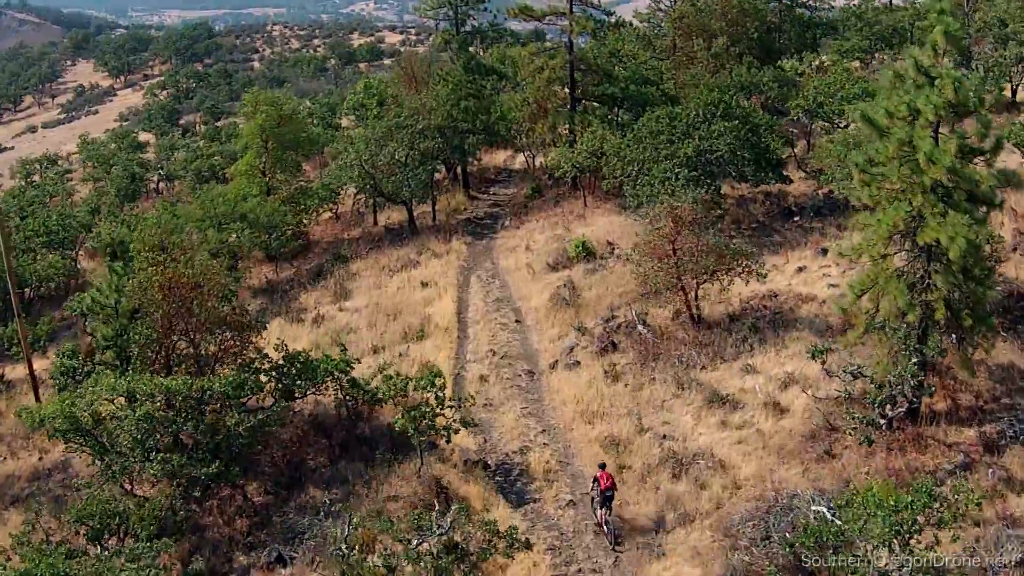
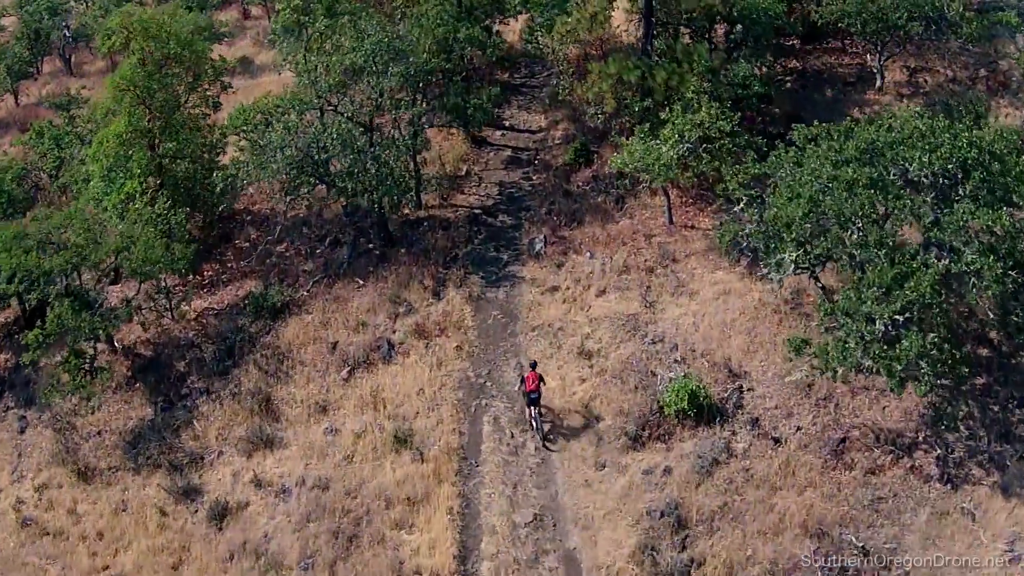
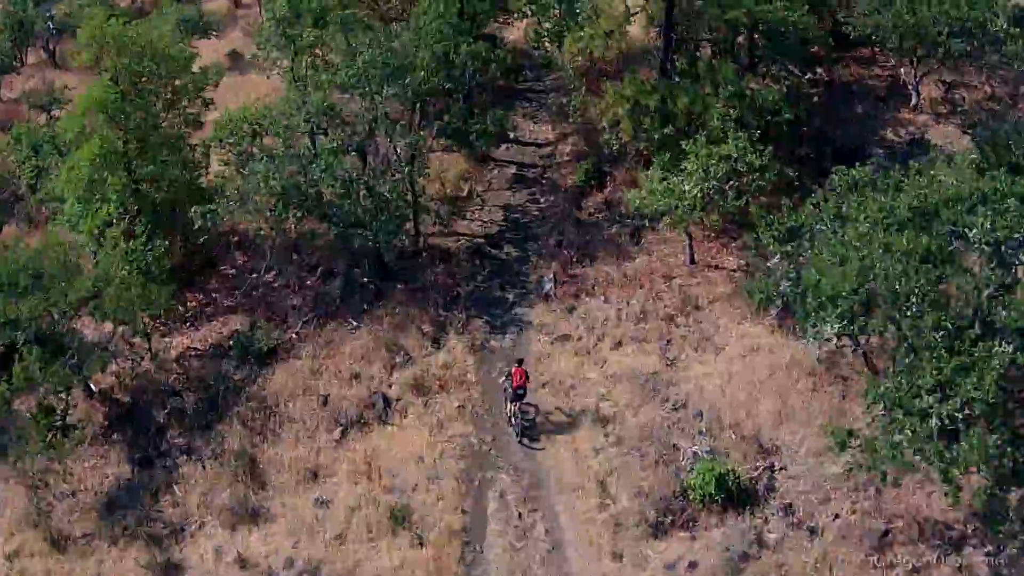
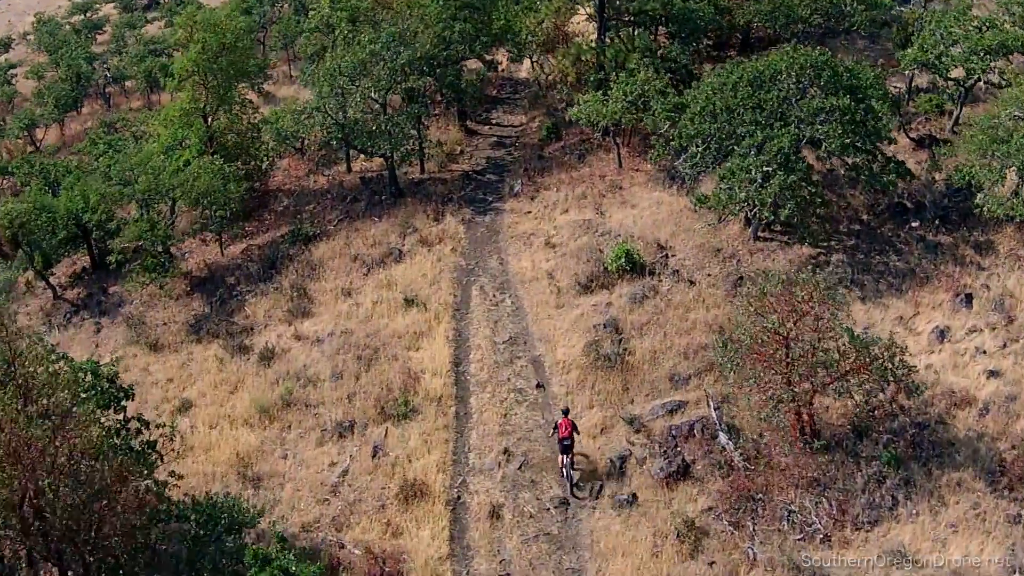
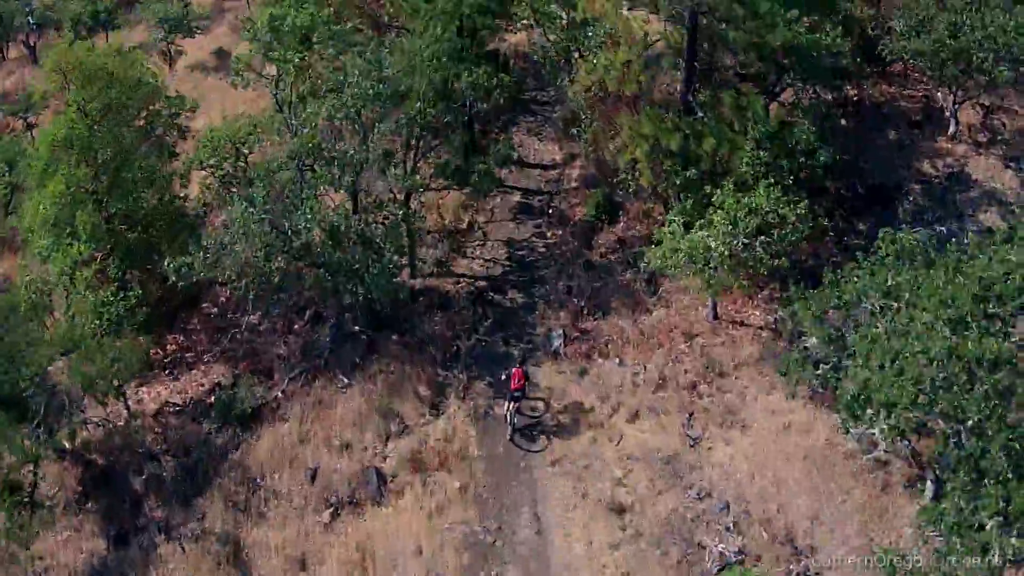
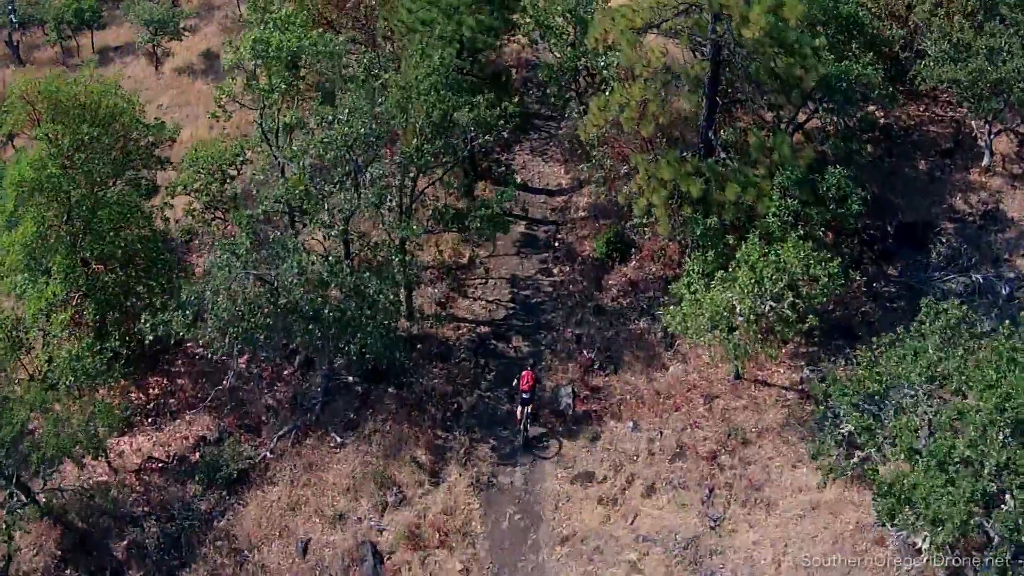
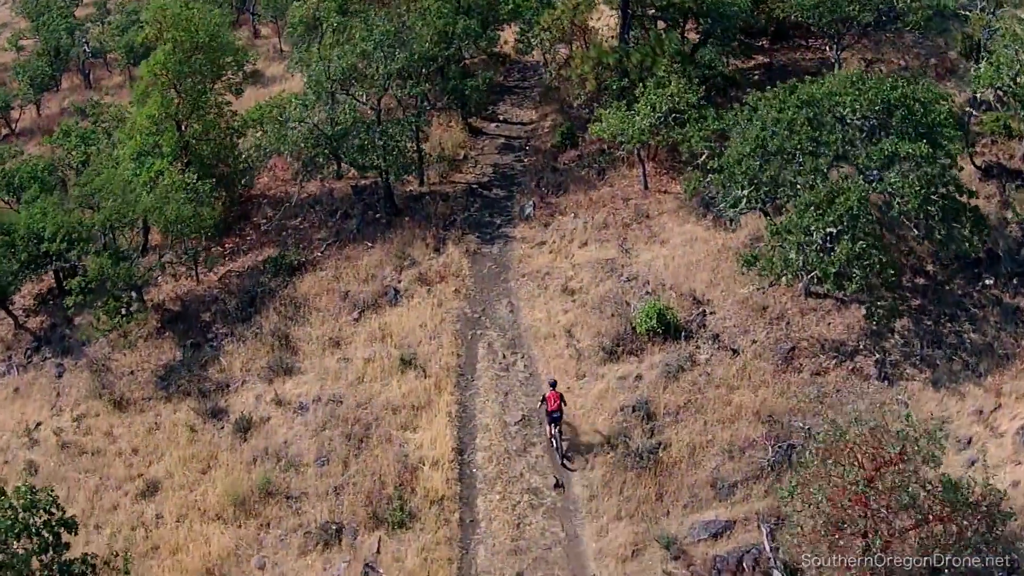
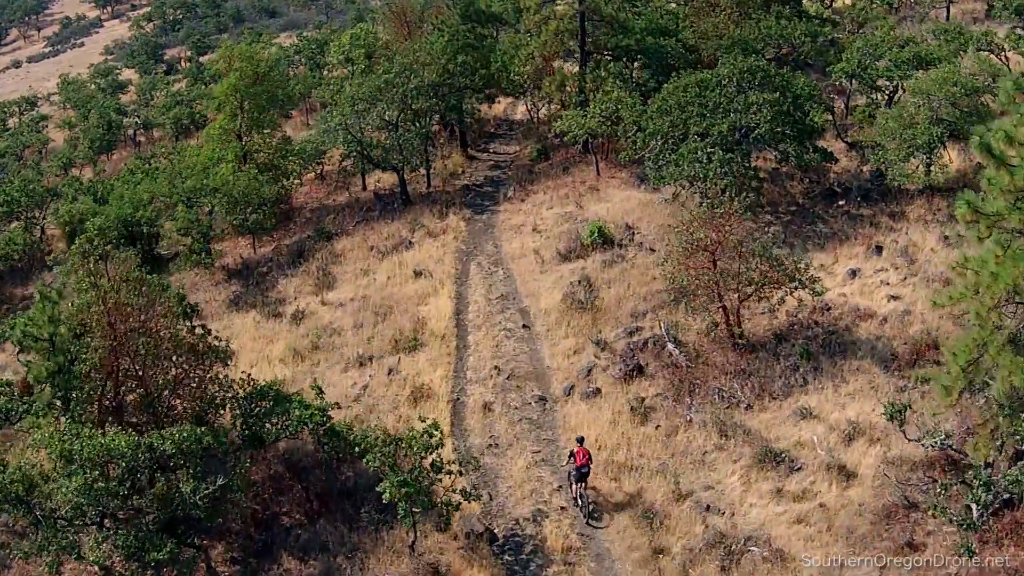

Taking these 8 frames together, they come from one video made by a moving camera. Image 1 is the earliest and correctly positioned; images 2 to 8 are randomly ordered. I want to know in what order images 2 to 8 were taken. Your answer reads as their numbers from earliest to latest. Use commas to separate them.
8, 4, 7, 2, 3, 5, 6
